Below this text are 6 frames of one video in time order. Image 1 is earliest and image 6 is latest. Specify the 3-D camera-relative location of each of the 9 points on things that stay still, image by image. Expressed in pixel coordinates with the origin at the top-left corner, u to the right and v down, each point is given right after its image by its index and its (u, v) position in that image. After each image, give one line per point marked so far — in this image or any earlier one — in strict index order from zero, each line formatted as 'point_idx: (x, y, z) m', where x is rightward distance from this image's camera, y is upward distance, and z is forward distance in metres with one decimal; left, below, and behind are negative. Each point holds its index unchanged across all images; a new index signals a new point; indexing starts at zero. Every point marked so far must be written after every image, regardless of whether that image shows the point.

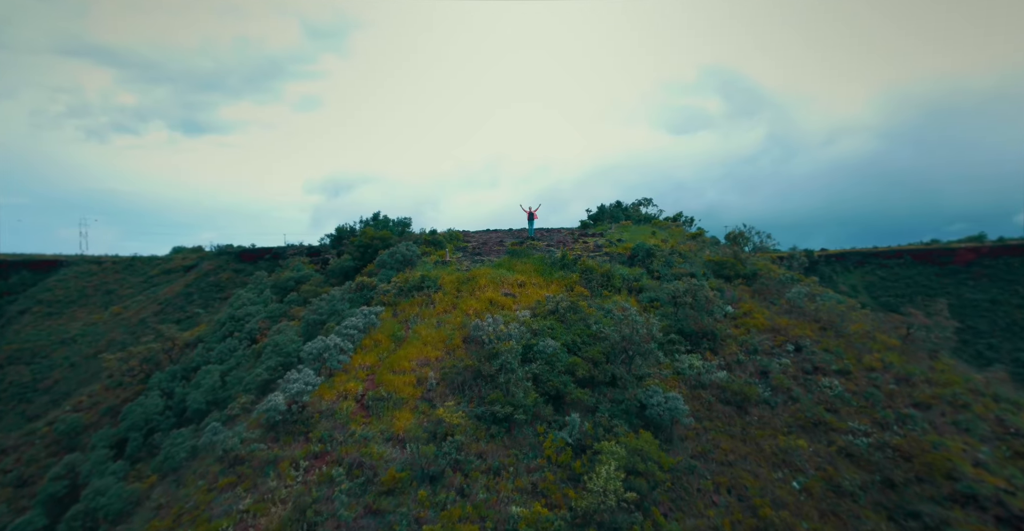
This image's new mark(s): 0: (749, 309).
0: (+5.8, -1.1, +11.6) m
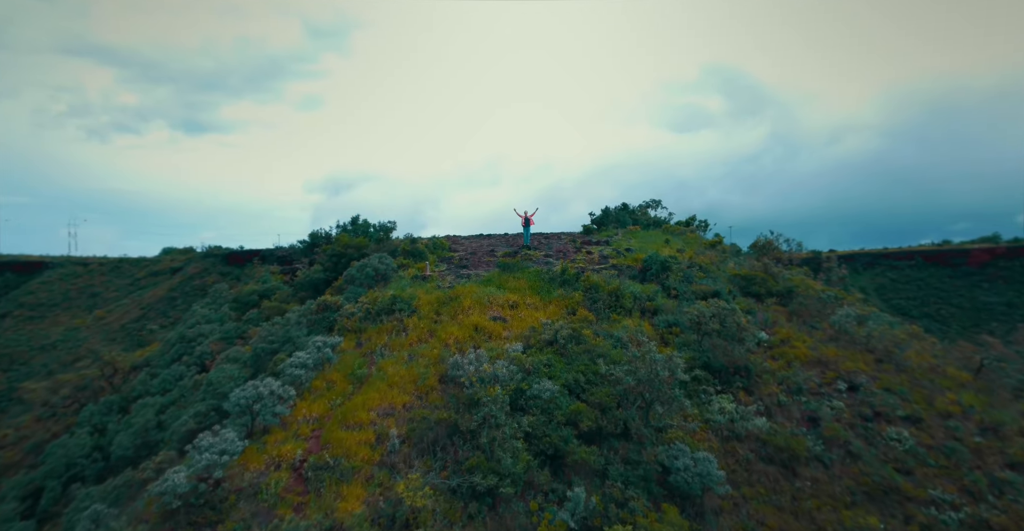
0: (+5.6, -1.4, +9.7) m
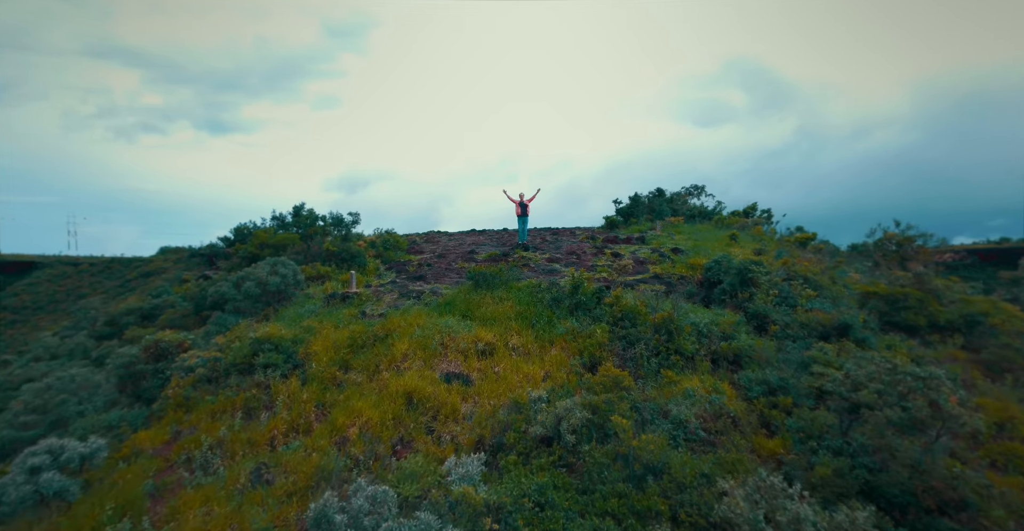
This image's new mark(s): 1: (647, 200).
0: (+5.3, -1.6, +5.0) m
1: (+4.2, +2.0, +14.6) m
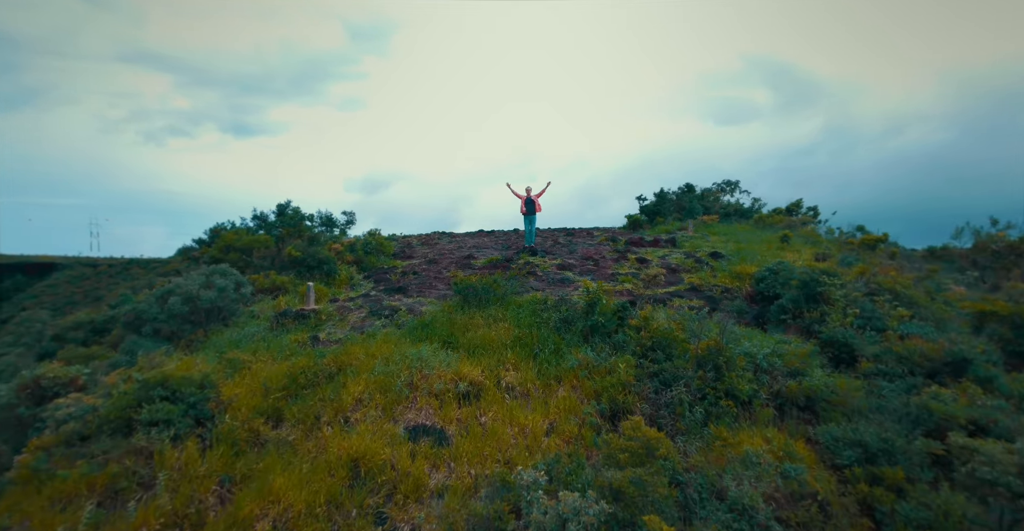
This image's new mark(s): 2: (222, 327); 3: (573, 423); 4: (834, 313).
0: (+5.2, -1.7, +3.3) m
1: (+4.5, +1.9, +13.0) m
2: (-3.2, -0.6, +5.2) m
3: (+0.5, -1.4, +4.0) m
4: (+3.6, -0.5, +5.2) m
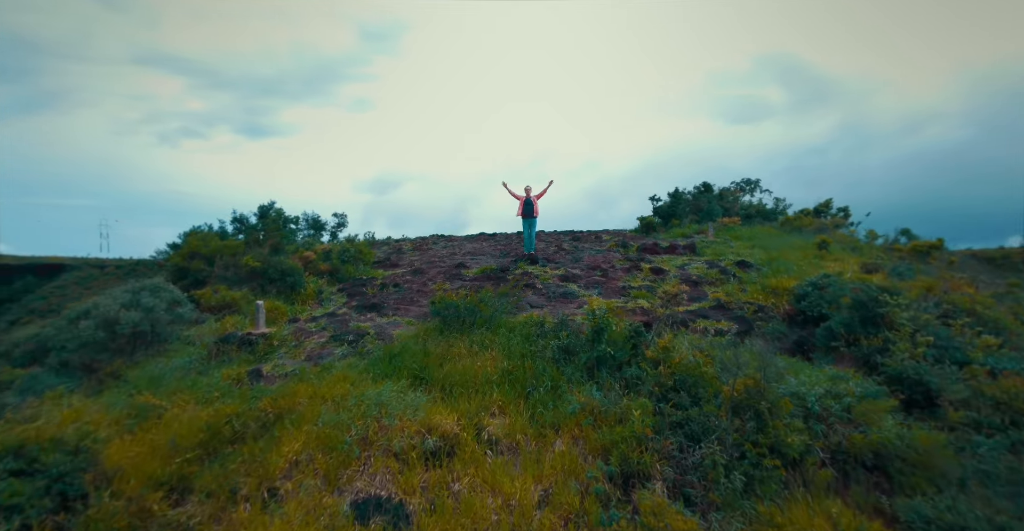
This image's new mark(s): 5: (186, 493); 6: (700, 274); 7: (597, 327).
0: (+5.0, -1.9, +2.3) m
1: (+4.5, +1.7, +11.9) m
2: (-3.3, -0.8, +4.3) m
3: (+0.4, -1.5, +3.1) m
4: (+3.5, -0.7, +4.2) m
5: (-2.1, -1.4, +3.0) m
6: (+2.6, -0.1, +6.4) m
7: (+0.8, -0.6, +4.4) m
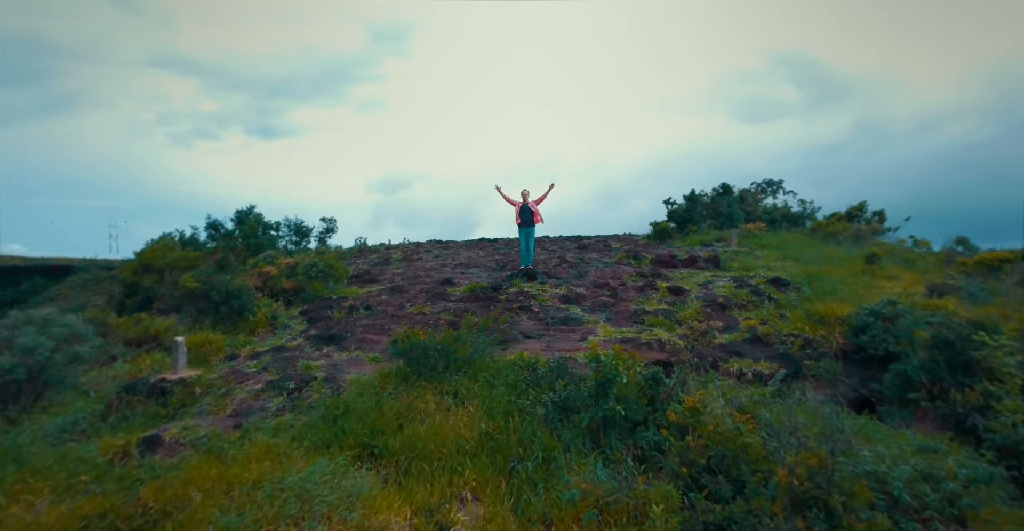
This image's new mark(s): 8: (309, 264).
0: (+4.8, -2.1, +1.2) m
1: (+4.6, +1.5, +10.8) m
2: (-3.4, -1.0, +3.4) m
3: (+0.3, -1.7, +2.1) m
4: (+3.4, -0.9, +3.2) m
5: (-2.2, -1.6, +2.1) m
6: (+2.5, -0.3, +5.4) m
7: (+0.7, -0.8, +3.4) m
8: (-2.8, 0.0, +6.3) m
